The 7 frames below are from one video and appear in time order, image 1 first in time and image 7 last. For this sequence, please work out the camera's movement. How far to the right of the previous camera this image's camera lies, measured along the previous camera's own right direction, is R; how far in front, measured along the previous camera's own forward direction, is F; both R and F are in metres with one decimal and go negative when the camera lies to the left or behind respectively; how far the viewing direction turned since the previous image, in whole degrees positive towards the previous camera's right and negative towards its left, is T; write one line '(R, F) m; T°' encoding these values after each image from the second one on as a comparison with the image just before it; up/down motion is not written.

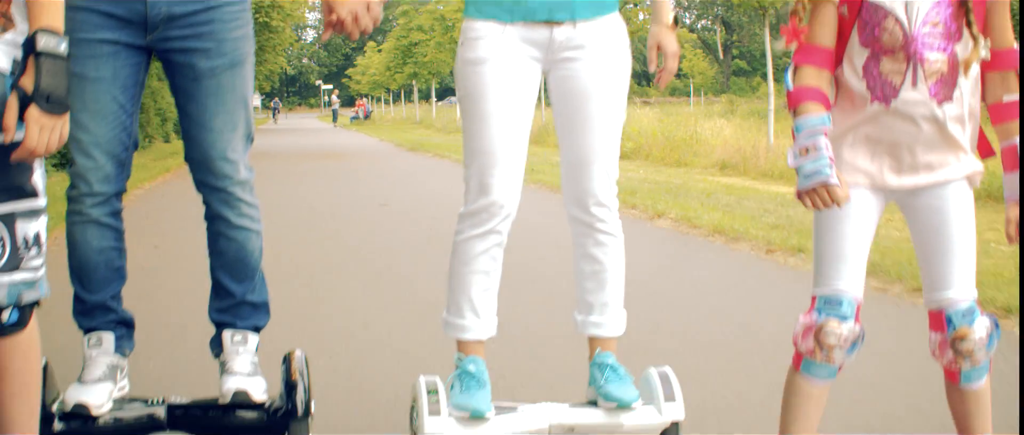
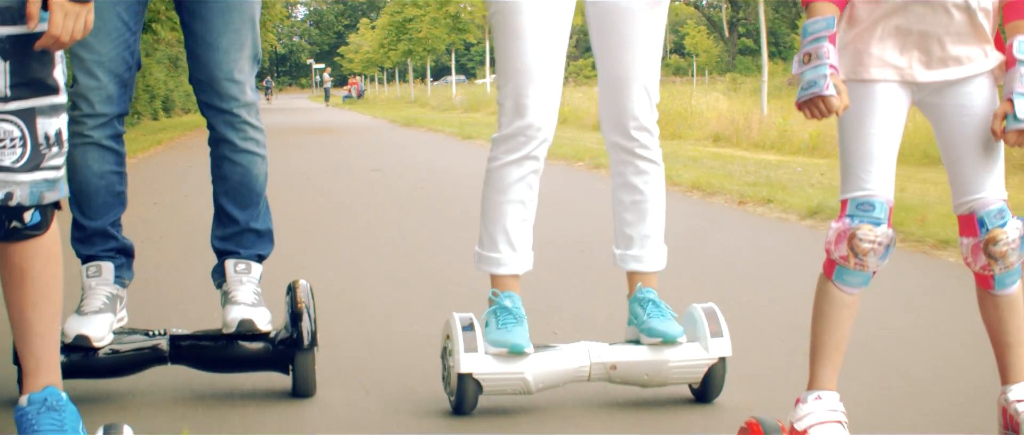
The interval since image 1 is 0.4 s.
(-0.1, +0.2) m; +1°
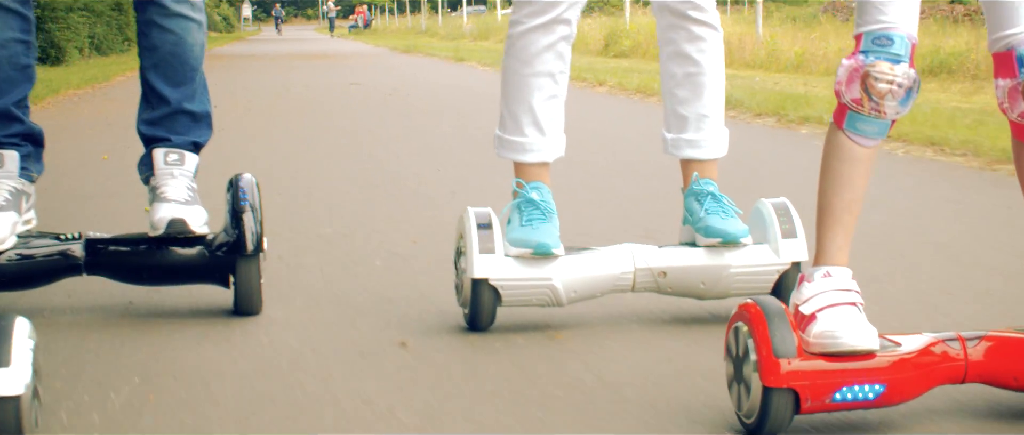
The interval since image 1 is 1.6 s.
(0.0, +0.7) m; +1°
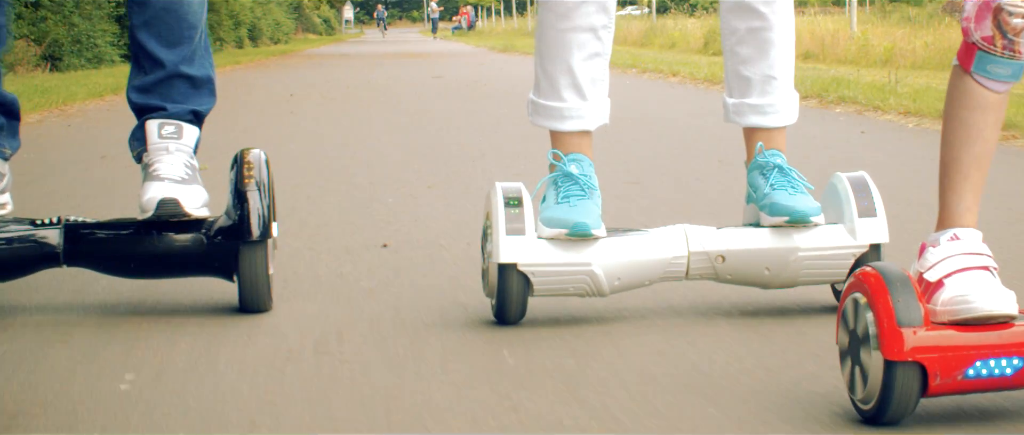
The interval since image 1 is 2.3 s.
(0.0, +0.4) m; -3°
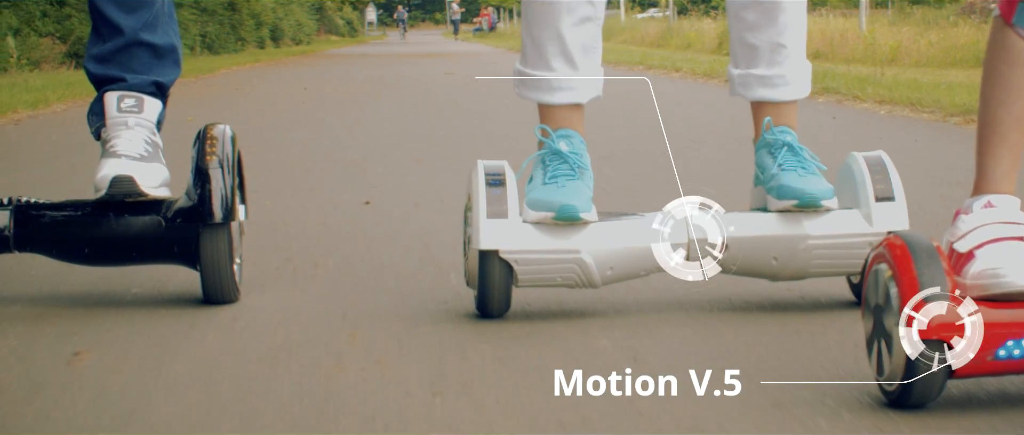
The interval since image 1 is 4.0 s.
(0.0, +0.2) m; 0°
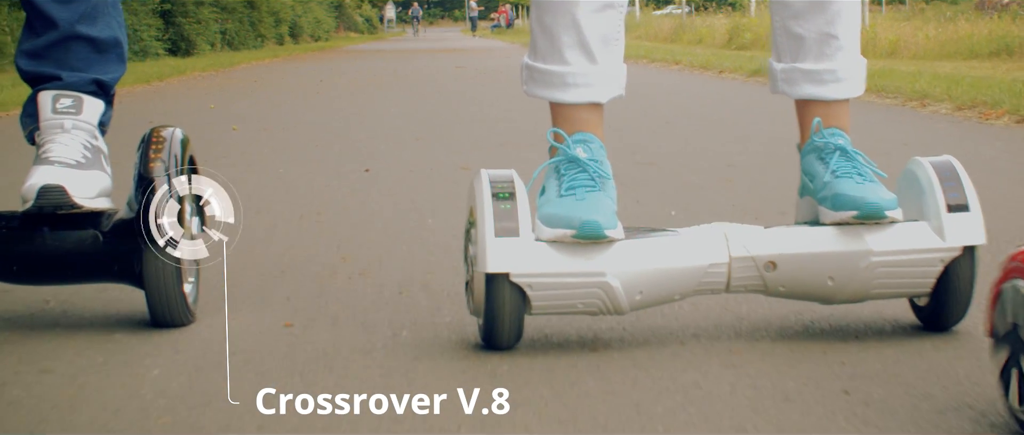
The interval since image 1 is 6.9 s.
(0.0, +0.3) m; 0°
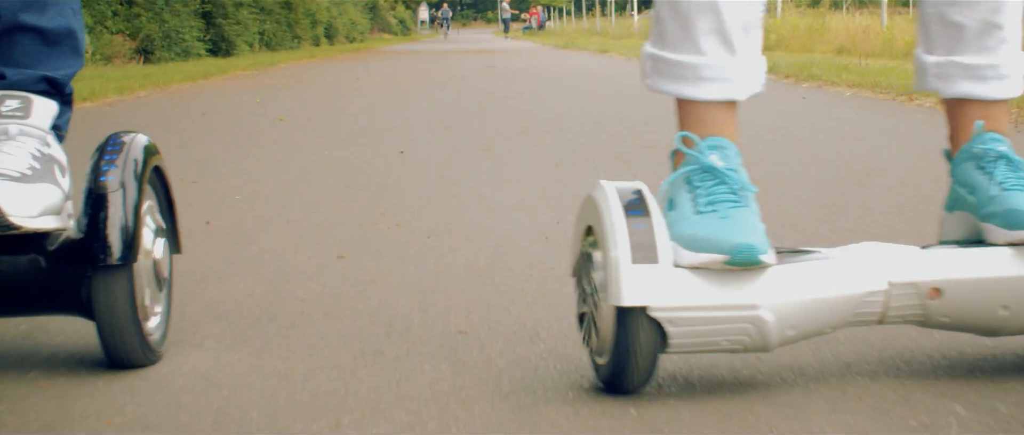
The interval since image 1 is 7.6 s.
(-0.1, +0.3) m; -2°
